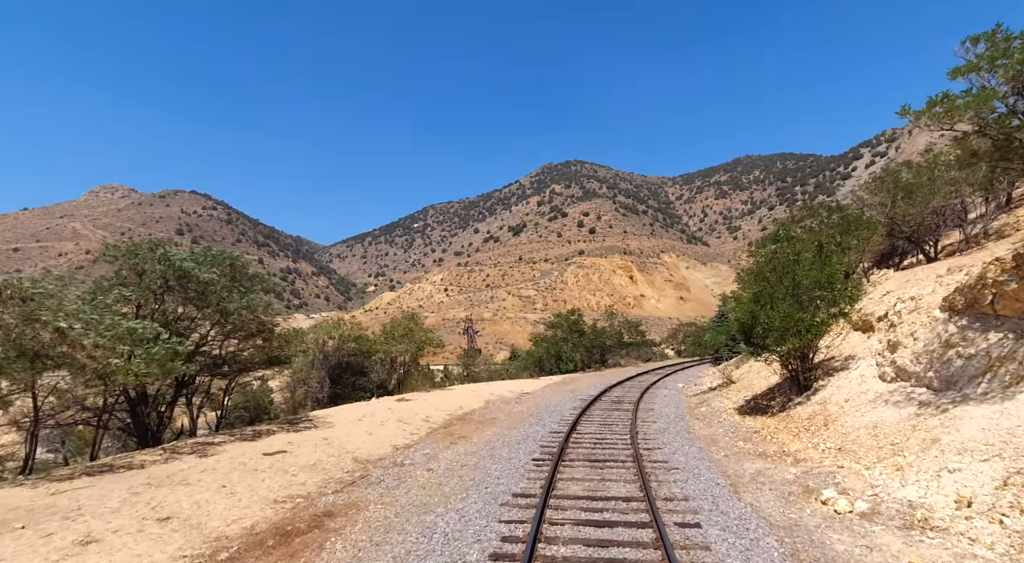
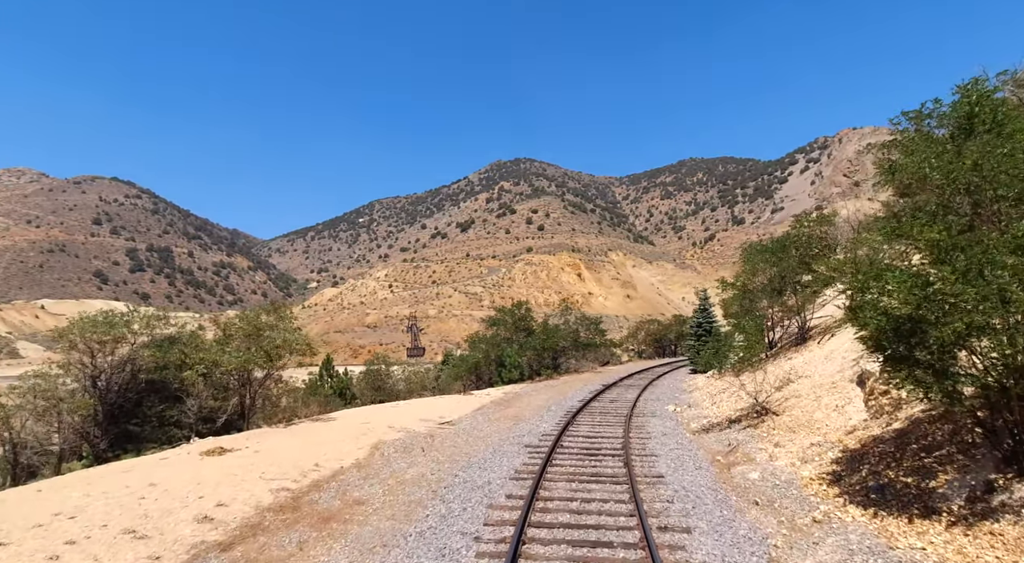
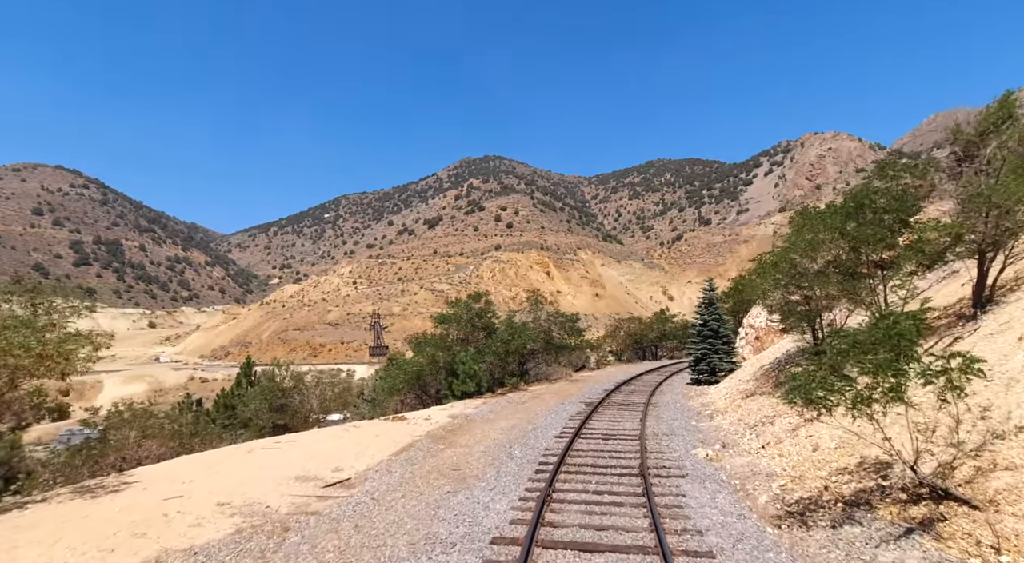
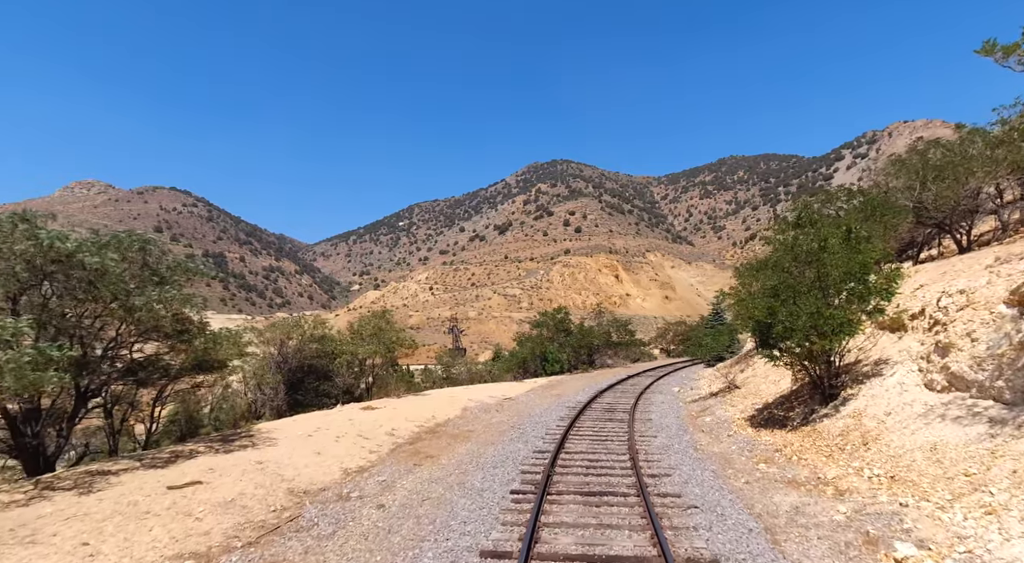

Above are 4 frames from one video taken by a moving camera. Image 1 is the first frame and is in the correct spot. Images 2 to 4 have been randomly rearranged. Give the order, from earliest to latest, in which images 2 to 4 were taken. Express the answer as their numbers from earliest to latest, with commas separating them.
4, 2, 3
